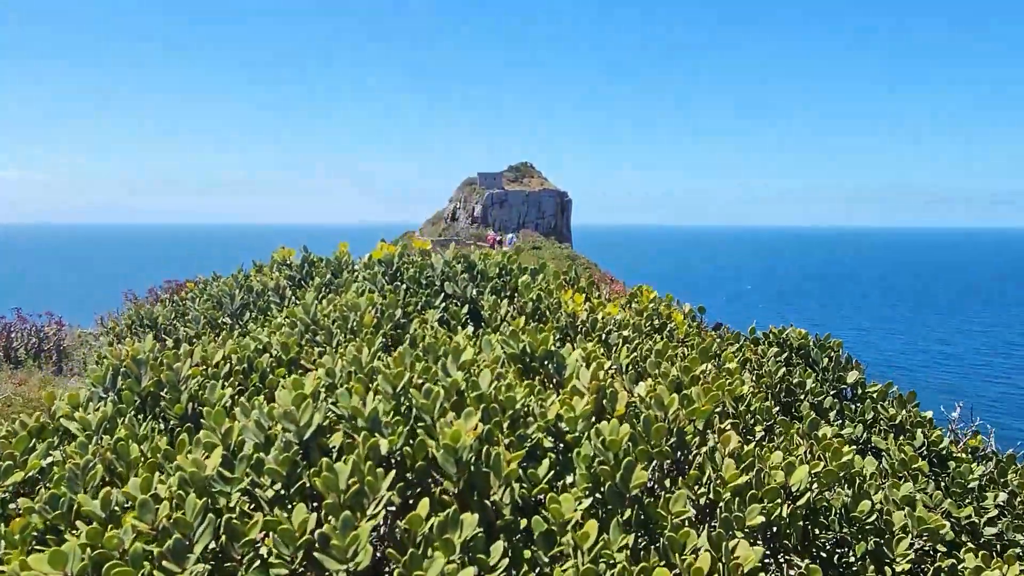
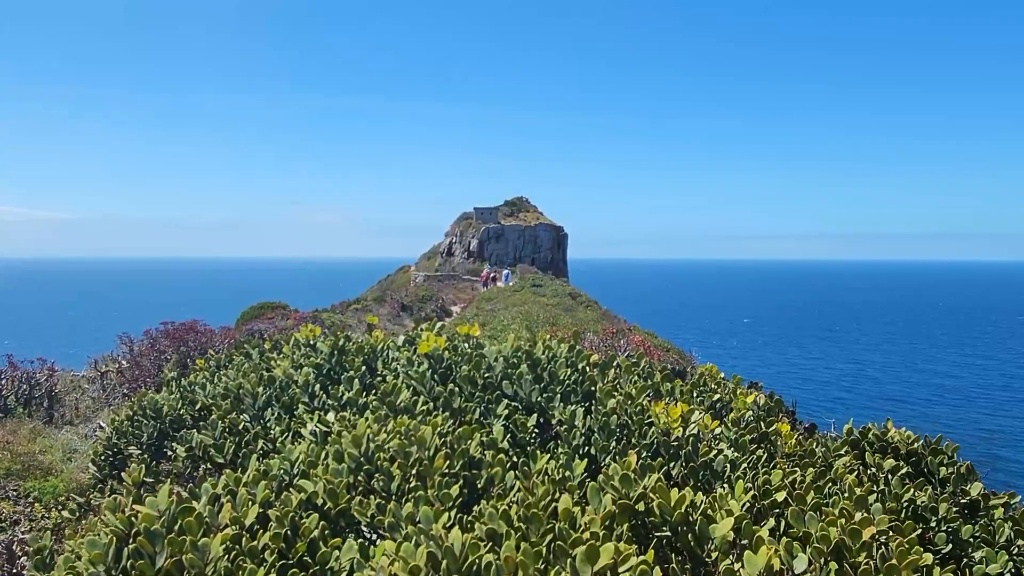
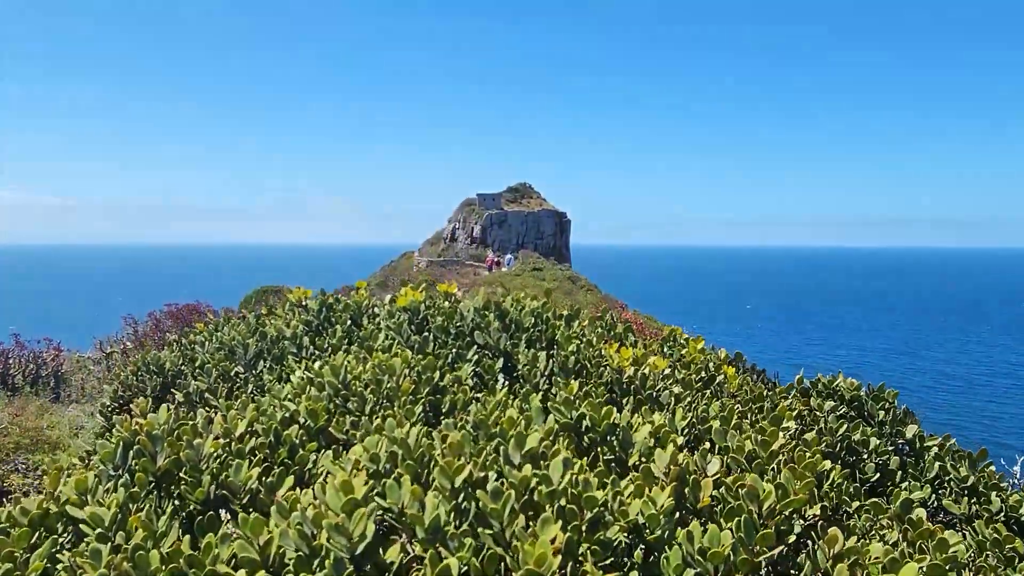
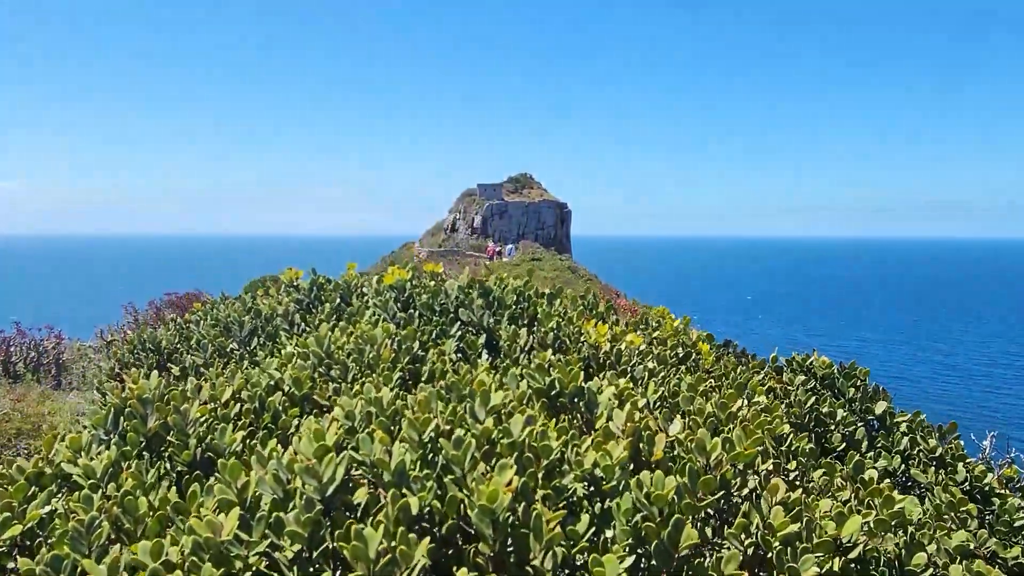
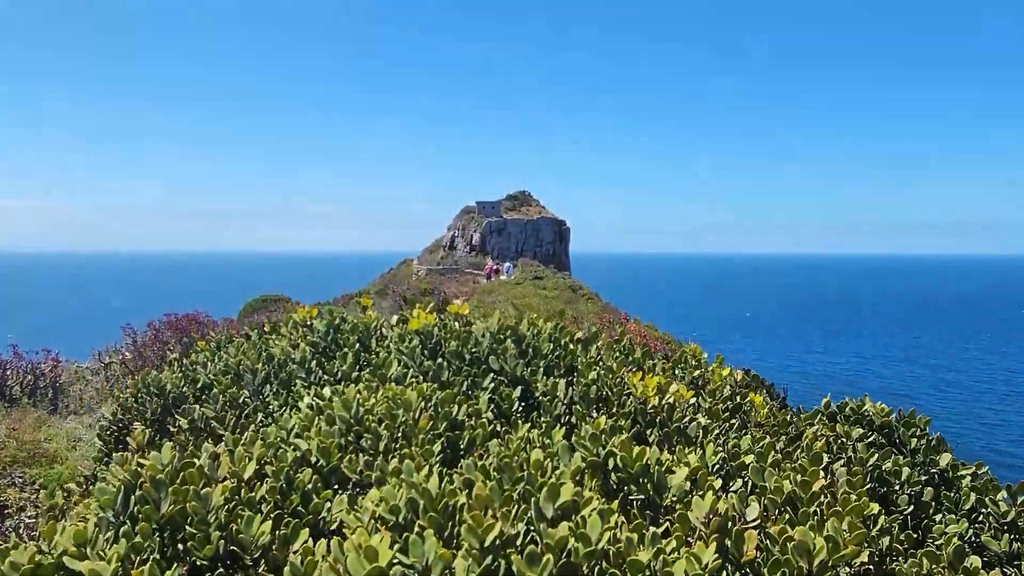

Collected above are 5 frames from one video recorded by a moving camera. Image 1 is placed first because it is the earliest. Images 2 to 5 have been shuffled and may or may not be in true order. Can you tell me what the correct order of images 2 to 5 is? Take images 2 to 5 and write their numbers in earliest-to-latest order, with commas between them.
4, 3, 5, 2
